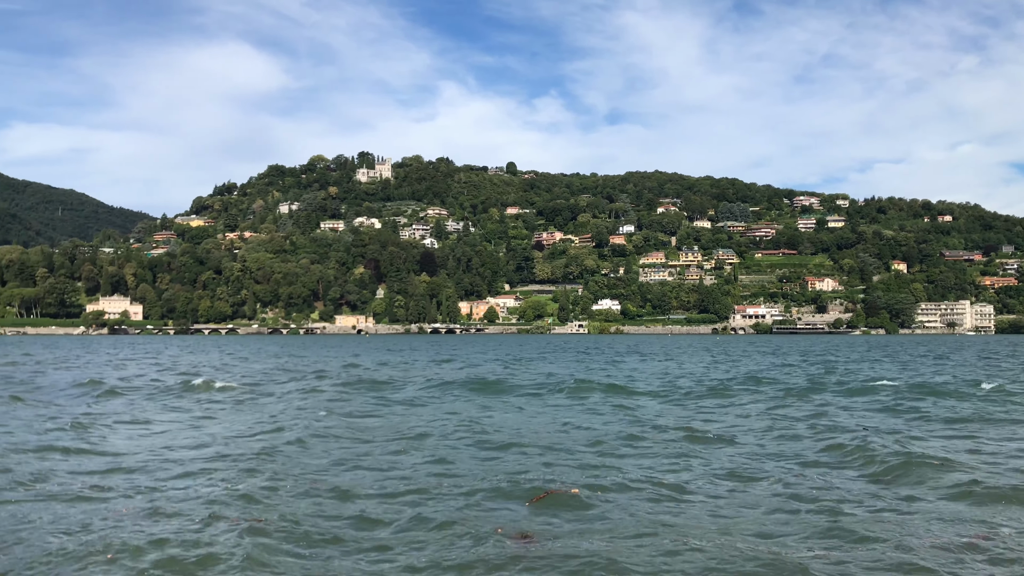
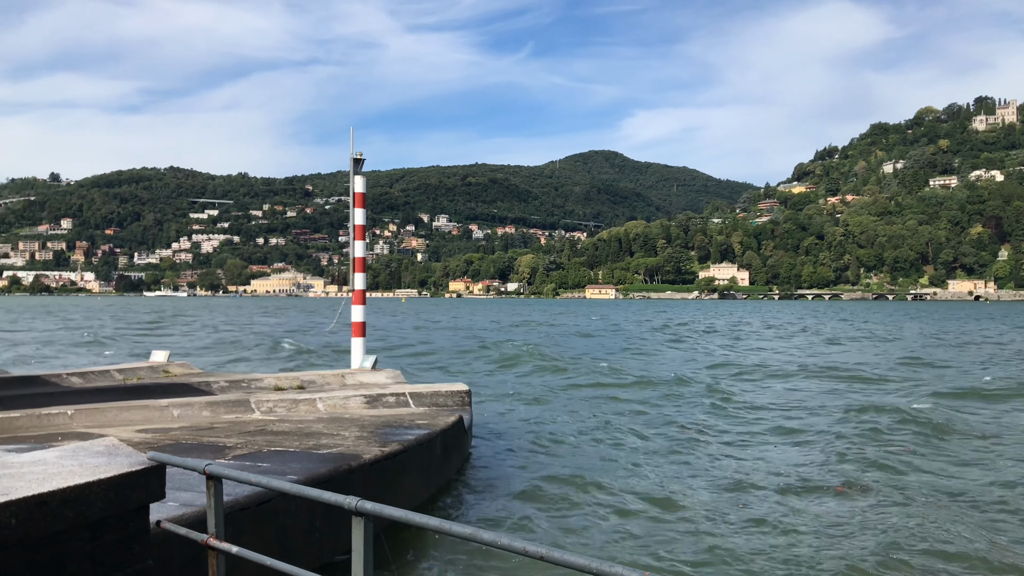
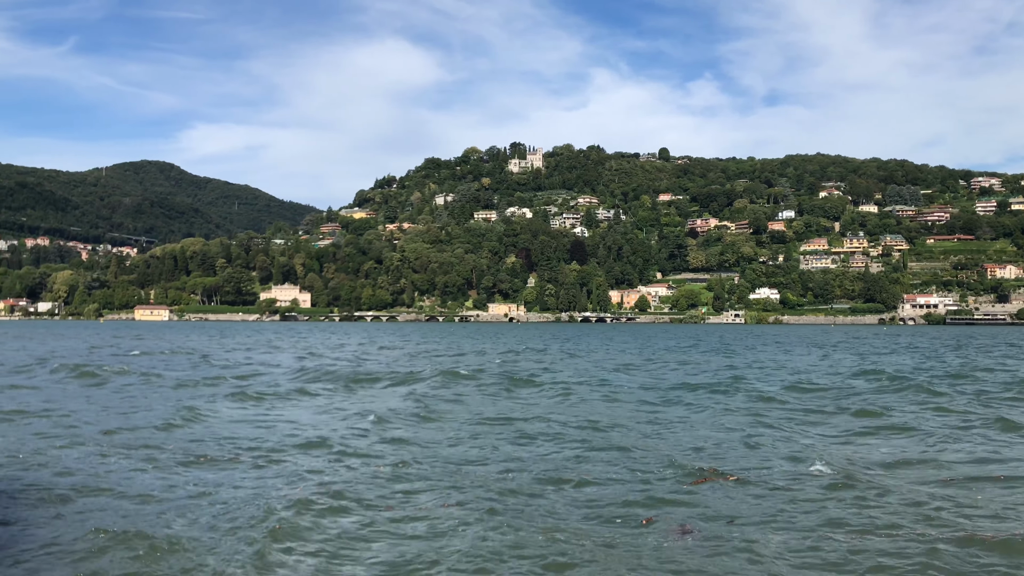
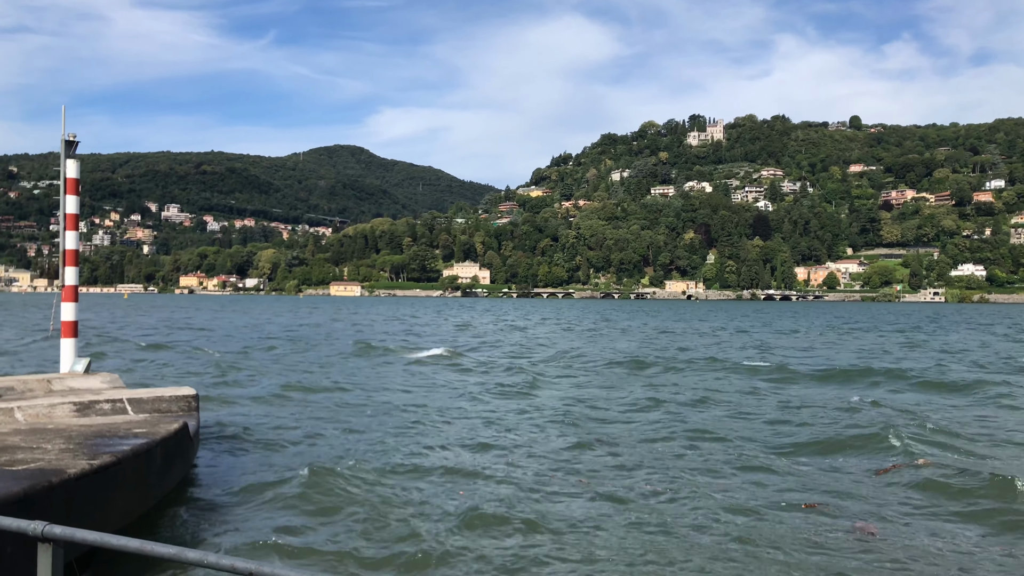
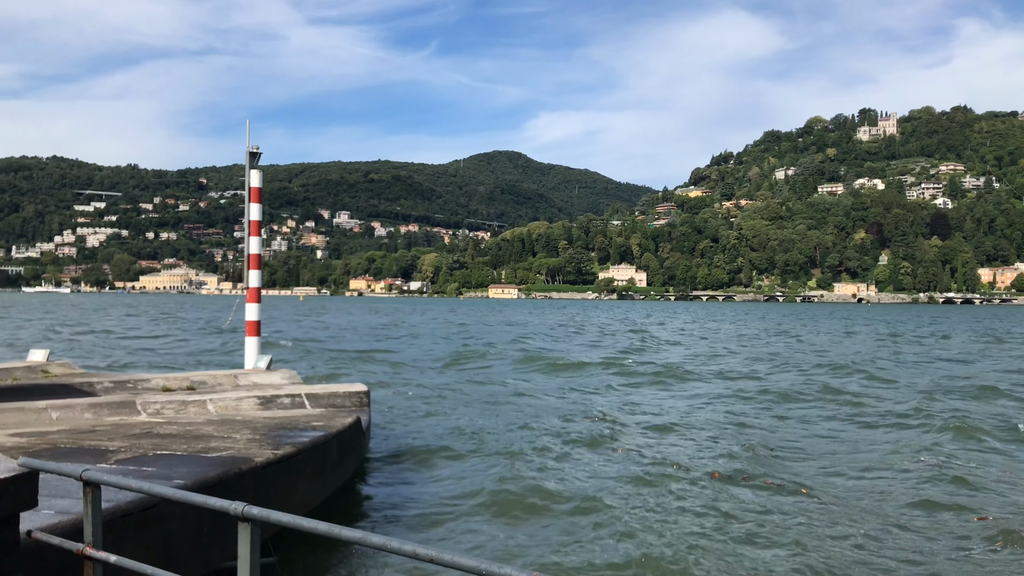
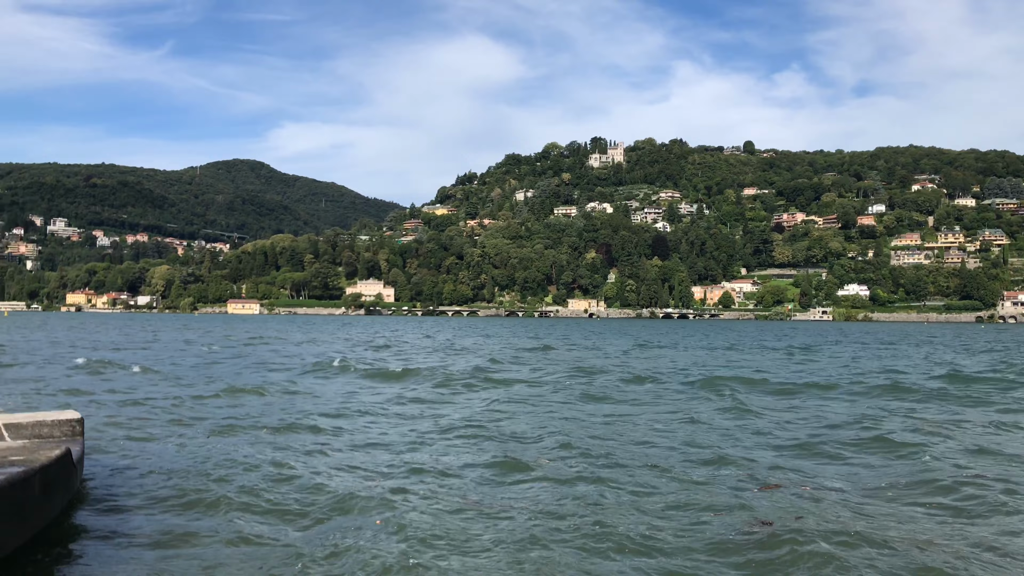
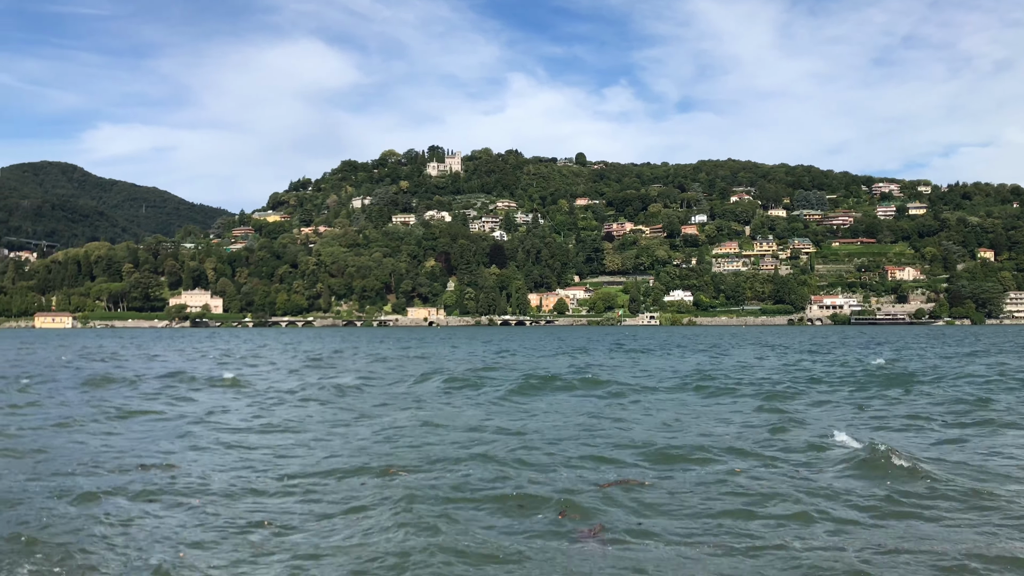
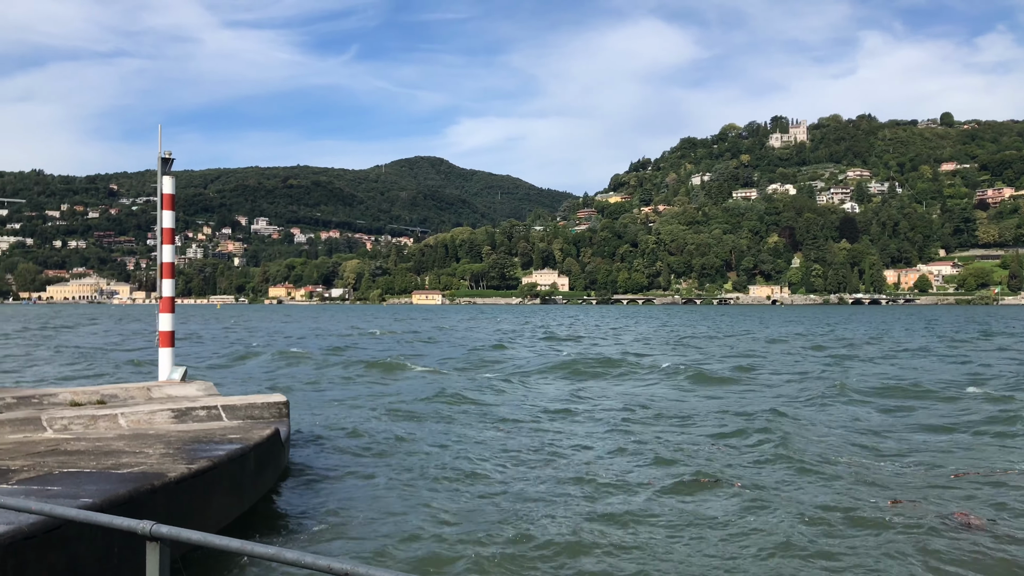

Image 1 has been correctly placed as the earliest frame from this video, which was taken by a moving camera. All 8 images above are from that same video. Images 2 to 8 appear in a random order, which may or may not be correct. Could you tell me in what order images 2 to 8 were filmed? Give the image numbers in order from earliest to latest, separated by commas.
7, 3, 6, 4, 8, 5, 2
